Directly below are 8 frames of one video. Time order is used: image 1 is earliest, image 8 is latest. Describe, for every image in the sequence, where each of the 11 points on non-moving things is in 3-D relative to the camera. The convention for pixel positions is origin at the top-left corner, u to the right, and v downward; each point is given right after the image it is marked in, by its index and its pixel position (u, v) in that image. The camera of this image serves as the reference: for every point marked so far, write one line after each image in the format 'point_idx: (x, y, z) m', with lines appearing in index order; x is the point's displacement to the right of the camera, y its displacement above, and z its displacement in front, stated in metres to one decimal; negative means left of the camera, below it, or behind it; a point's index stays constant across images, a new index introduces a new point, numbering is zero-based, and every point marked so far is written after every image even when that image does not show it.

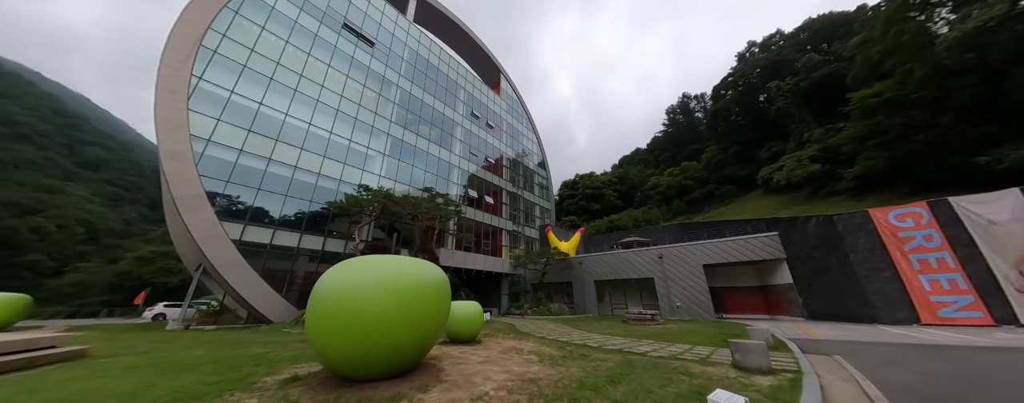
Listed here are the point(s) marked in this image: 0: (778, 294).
0: (+15.2, -5.2, +15.8) m
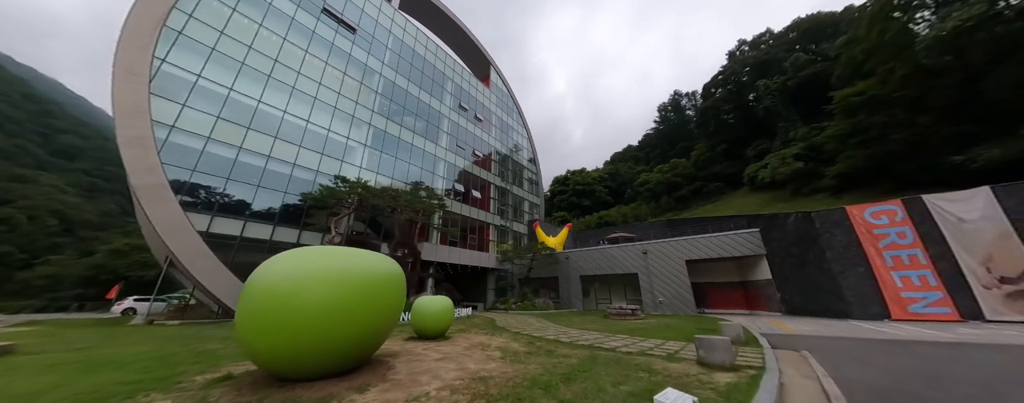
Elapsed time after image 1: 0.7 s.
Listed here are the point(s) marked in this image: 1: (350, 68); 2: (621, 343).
0: (+14.2, -5.0, +16.0) m
1: (-10.8, +8.8, +18.4) m
2: (+2.8, -3.6, +7.0) m
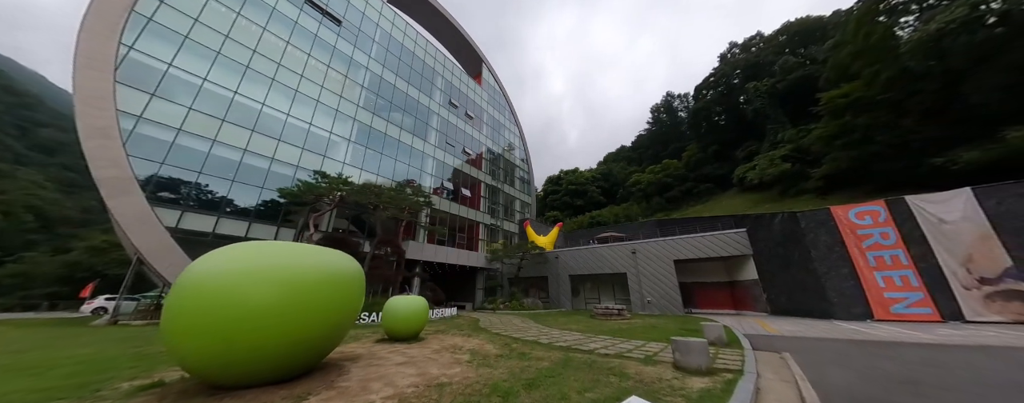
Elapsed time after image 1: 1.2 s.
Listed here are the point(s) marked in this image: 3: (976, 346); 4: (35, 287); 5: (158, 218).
0: (+13.4, -5.1, +16.0) m
1: (-11.5, +9.0, +17.9) m
2: (+2.2, -3.5, +6.8) m
3: (+10.5, -3.3, +6.3) m
4: (-33.9, -6.0, +19.6) m
5: (-13.8, -0.7, +10.8) m
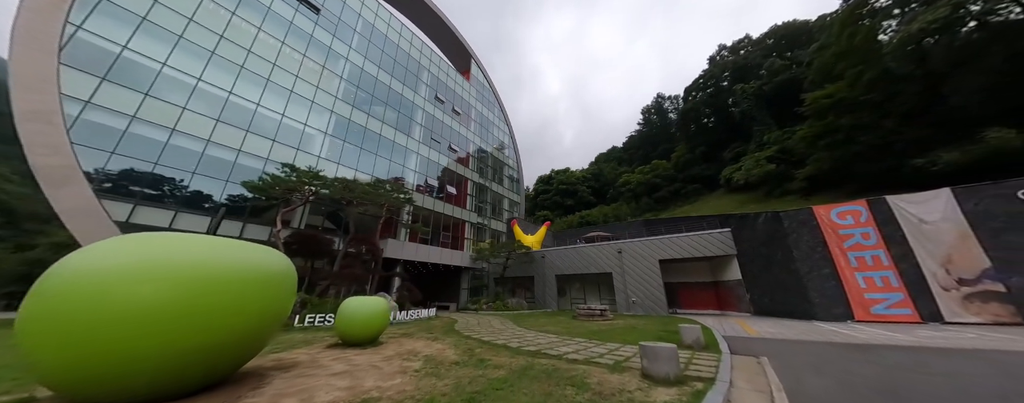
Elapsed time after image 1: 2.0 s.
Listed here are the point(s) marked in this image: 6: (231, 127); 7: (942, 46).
0: (+12.4, -5.0, +15.9) m
1: (-12.4, +9.3, +17.1) m
2: (+1.4, -3.4, +6.4) m
3: (+9.8, -3.2, +6.1) m
4: (-35.0, -5.6, +18.2) m
5: (-14.6, -0.4, +10.0) m
6: (-13.5, +3.6, +13.3) m
7: (+18.3, +6.7, +11.8) m
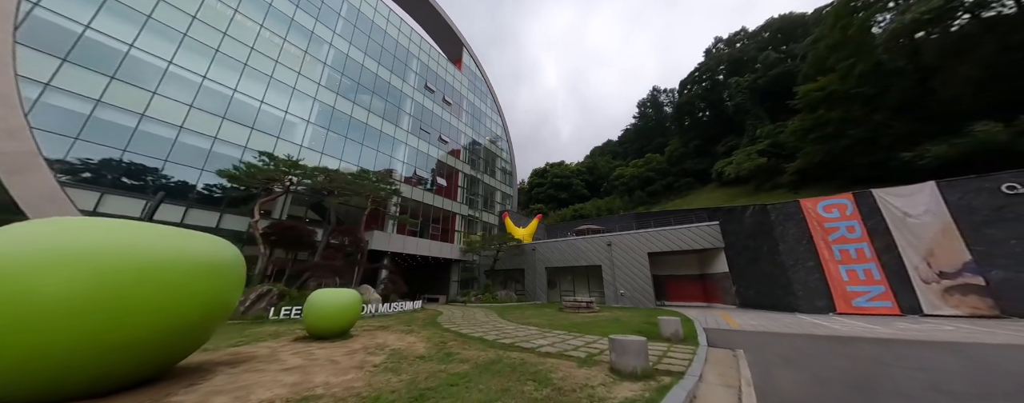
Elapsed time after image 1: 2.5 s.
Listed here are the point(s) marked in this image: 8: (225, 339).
0: (+11.6, -4.6, +15.9) m
1: (-13.0, +9.9, +16.5) m
2: (+0.8, -3.1, +6.3) m
3: (+9.2, -3.0, +6.1) m
4: (-35.7, -4.8, +17.6) m
5: (-15.2, 0.0, +9.6) m
6: (-14.1, +4.1, +12.7) m
7: (+17.8, +7.0, +11.7) m
8: (-6.1, -2.9, +5.9) m
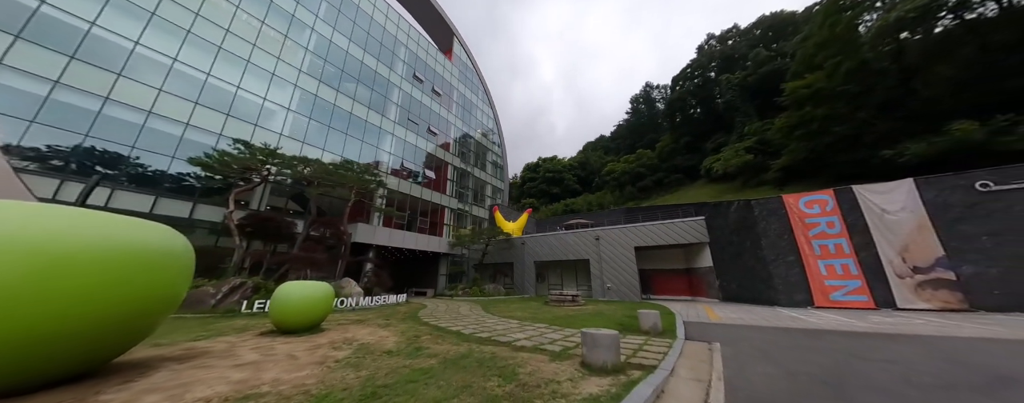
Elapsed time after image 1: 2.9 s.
0: (+10.9, -4.4, +16.1) m
1: (-13.6, +10.4, +15.8) m
2: (+0.3, -2.9, +6.2) m
3: (+8.7, -2.9, +6.2) m
4: (-36.5, -4.0, +16.6) m
5: (-15.7, +0.5, +9.0) m
6: (-14.7, +4.5, +12.1) m
7: (+17.2, +7.1, +11.8) m
8: (-6.6, -2.6, +5.6) m
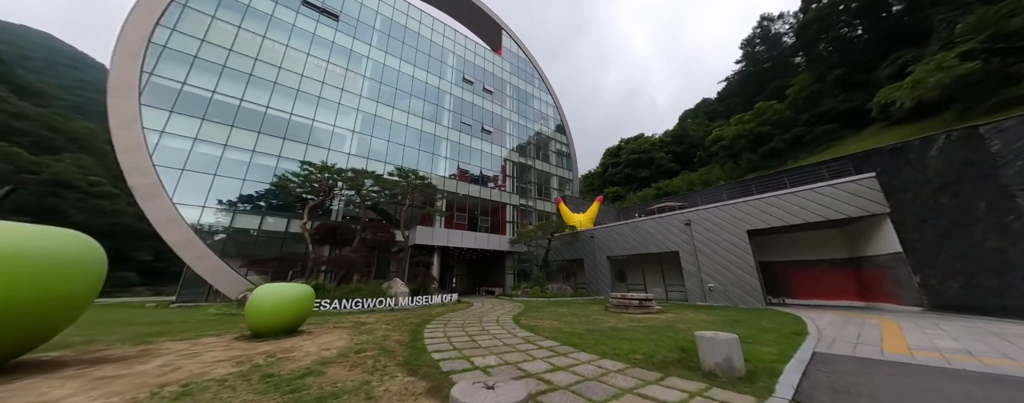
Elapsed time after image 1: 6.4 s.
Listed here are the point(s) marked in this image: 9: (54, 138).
0: (+13.2, -2.5, +10.1) m
1: (-11.4, +9.6, +18.2) m
2: (-0.1, -2.4, +4.2) m
3: (+7.7, -1.5, +1.5) m
4: (-31.1, -7.1, +26.4) m
5: (-14.6, -0.6, +12.3) m
6: (-13.0, +3.6, +15.0) m
7: (+16.5, +9.5, +4.1) m
8: (-6.8, -2.8, +6.0) m
9: (-32.6, +4.6, +19.8) m
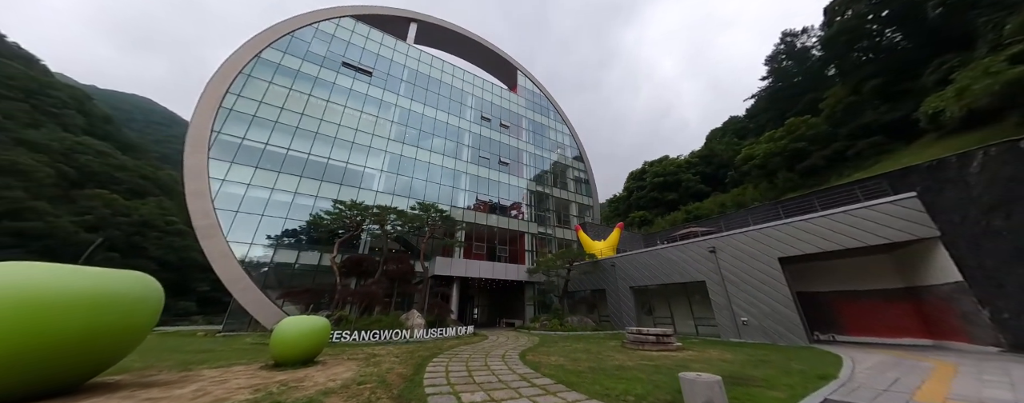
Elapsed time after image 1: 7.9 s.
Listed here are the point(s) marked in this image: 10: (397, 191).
0: (+13.6, -3.2, +8.8) m
1: (-10.5, +7.2, +20.4) m
2: (-0.3, -3.0, +4.3) m
3: (+7.2, -1.6, +0.9) m
4: (-28.7, -10.9, +28.8) m
5: (-13.9, -2.5, +13.9) m
6: (-12.2, +1.5, +16.8) m
7: (+16.0, +9.4, +3.7) m
8: (-6.8, -3.9, +6.7) m
9: (-31.3, +1.4, +23.6) m
10: (-7.8, +0.9, +19.3) m
